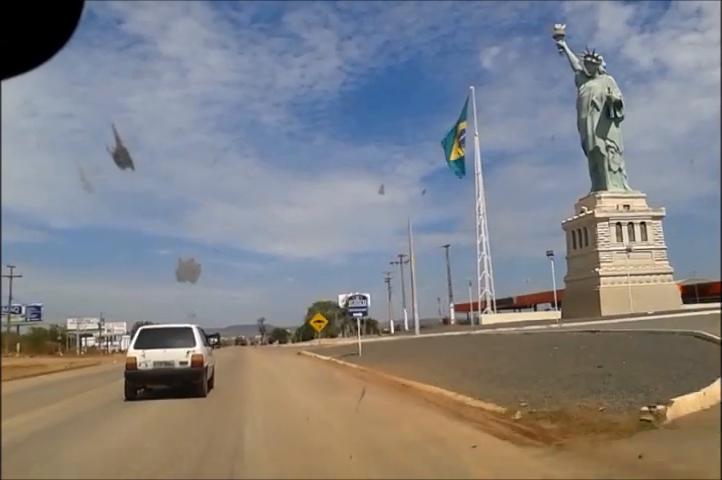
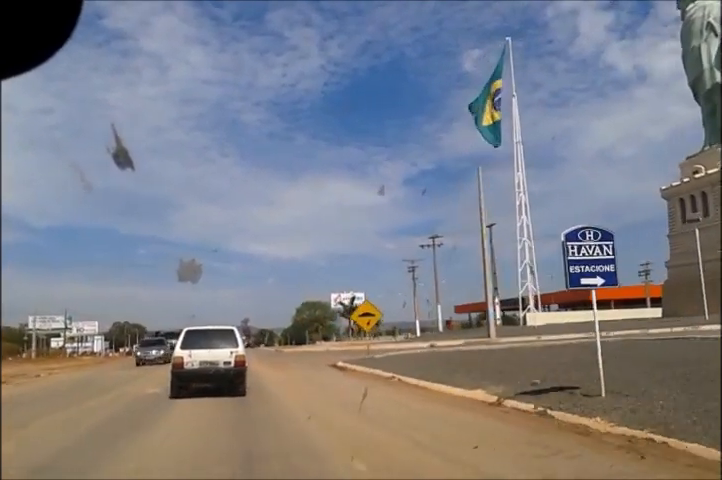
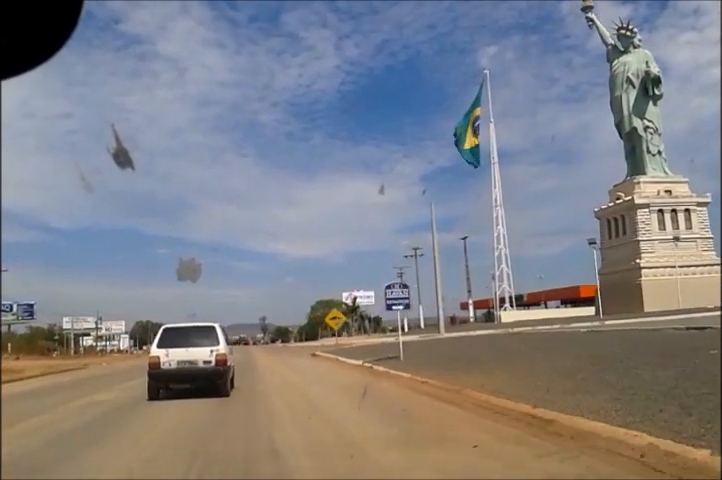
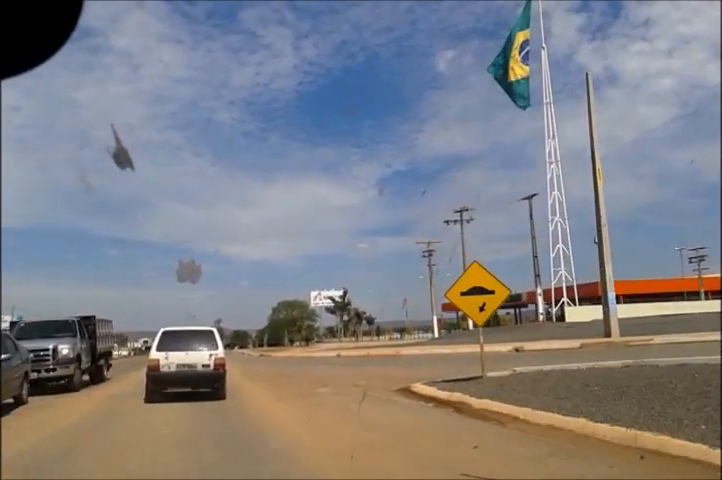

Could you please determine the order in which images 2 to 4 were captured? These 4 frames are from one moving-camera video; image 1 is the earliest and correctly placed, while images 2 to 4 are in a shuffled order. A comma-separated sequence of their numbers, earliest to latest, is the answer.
3, 2, 4
